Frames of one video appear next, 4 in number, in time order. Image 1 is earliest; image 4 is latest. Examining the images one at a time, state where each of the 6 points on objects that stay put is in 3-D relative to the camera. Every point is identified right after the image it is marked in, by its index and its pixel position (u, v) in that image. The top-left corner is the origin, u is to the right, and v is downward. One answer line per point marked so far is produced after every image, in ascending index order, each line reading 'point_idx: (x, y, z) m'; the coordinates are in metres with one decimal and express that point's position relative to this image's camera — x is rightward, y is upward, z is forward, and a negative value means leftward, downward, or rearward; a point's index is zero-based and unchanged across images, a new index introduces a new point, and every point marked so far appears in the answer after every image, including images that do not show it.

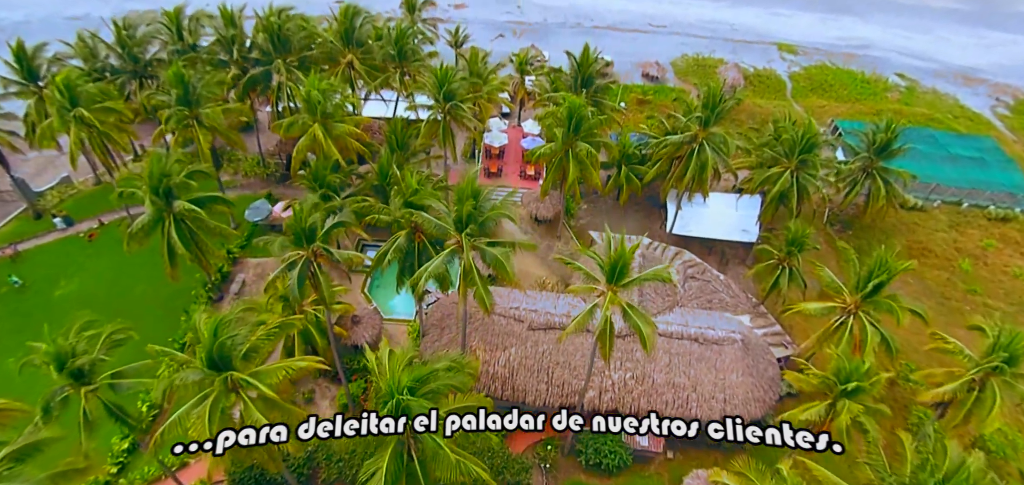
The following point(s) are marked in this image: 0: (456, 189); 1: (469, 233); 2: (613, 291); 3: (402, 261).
0: (-1.8, +1.6, +16.7) m
1: (-1.4, +0.2, +16.6) m
2: (+3.2, -1.6, +16.4) m
3: (-3.9, -0.6, +18.7) m
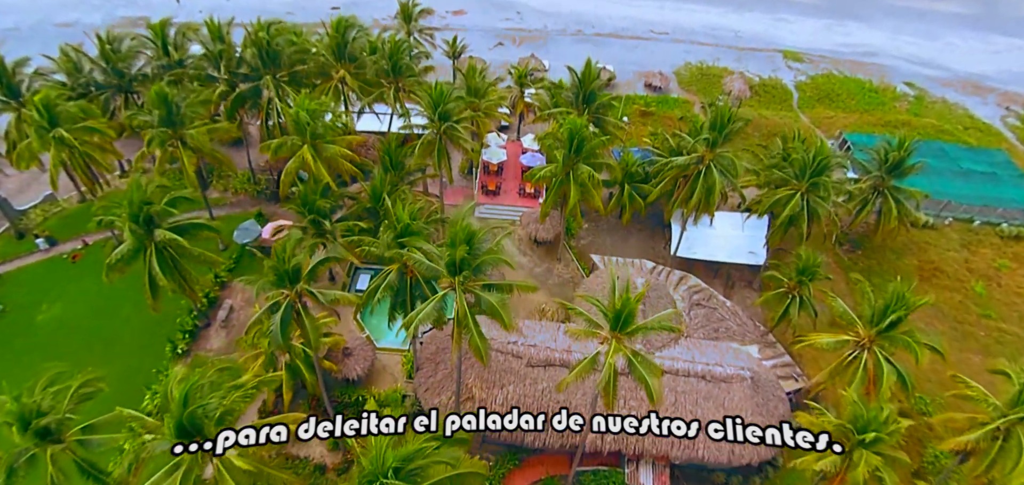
0: (-1.9, +0.3, +15.6) m
1: (-1.5, -1.1, +15.6) m
2: (+3.1, -2.8, +15.3) m
3: (-4.0, -1.8, +17.6) m
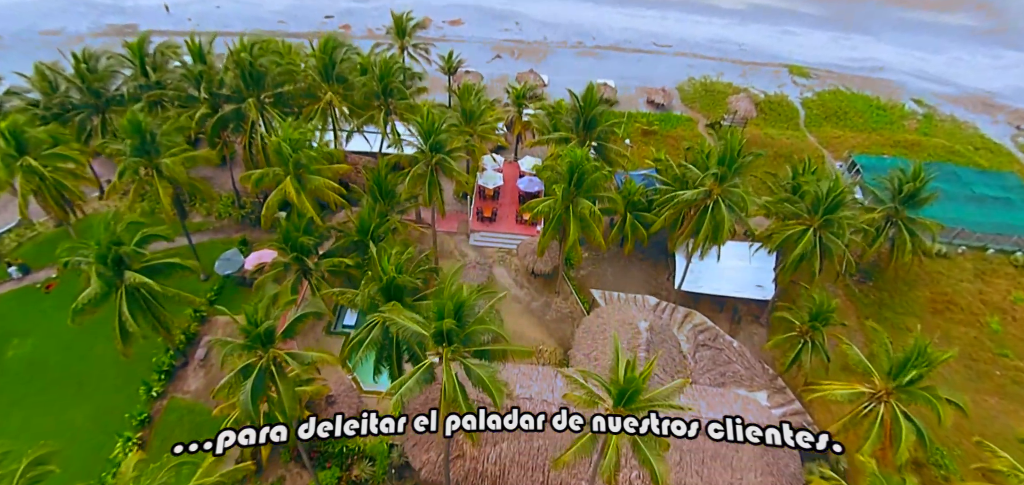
0: (-2.0, -1.4, +14.3) m
1: (-1.7, -2.8, +14.2) m
2: (+2.9, -4.6, +14.0) m
3: (-4.2, -3.5, +16.2) m
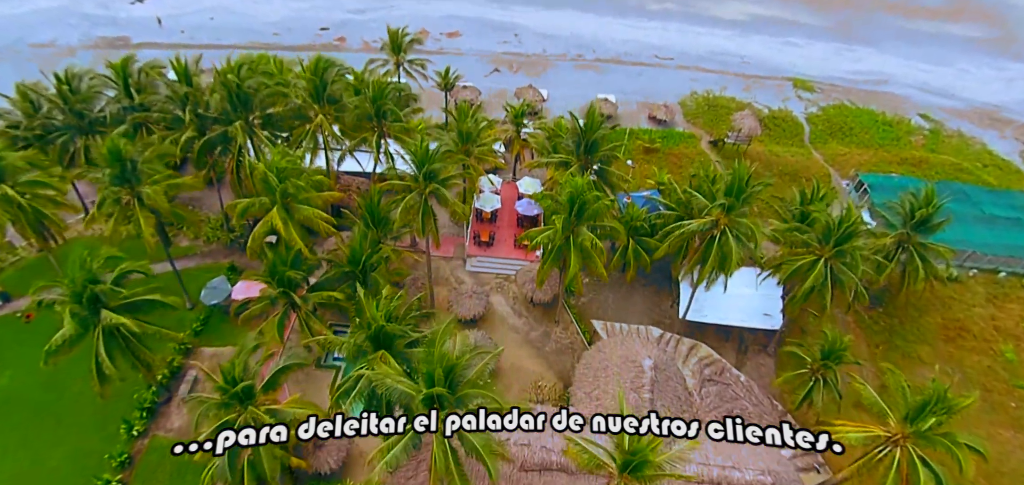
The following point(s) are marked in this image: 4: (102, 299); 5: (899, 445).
0: (-2.1, -2.8, +13.2) m
1: (-1.7, -4.1, +13.2) m
2: (+2.9, -5.9, +12.9) m
3: (-4.3, -4.9, +15.2) m
4: (-15.0, -2.1, +19.0) m
5: (+14.3, -7.5, +19.1) m
